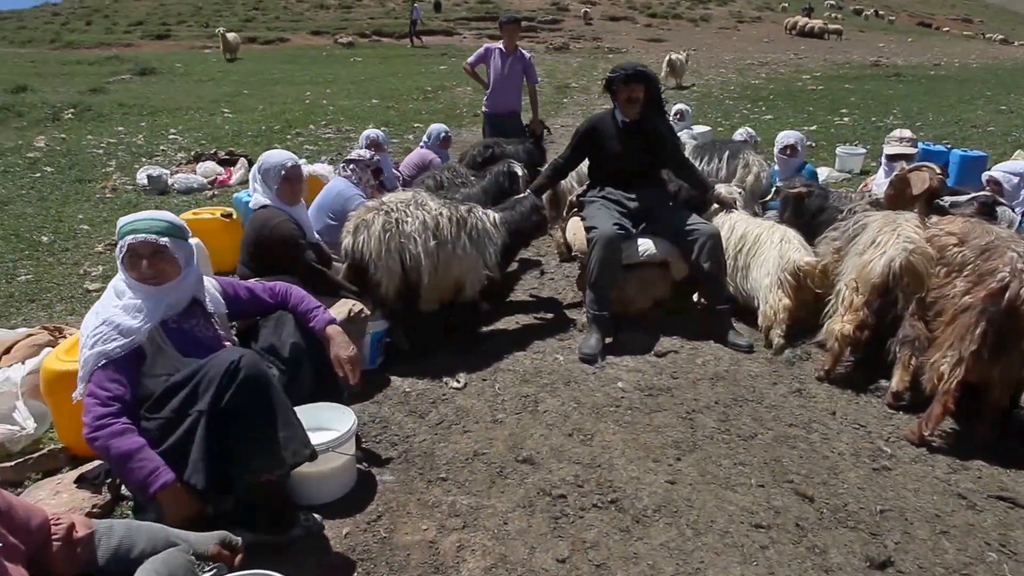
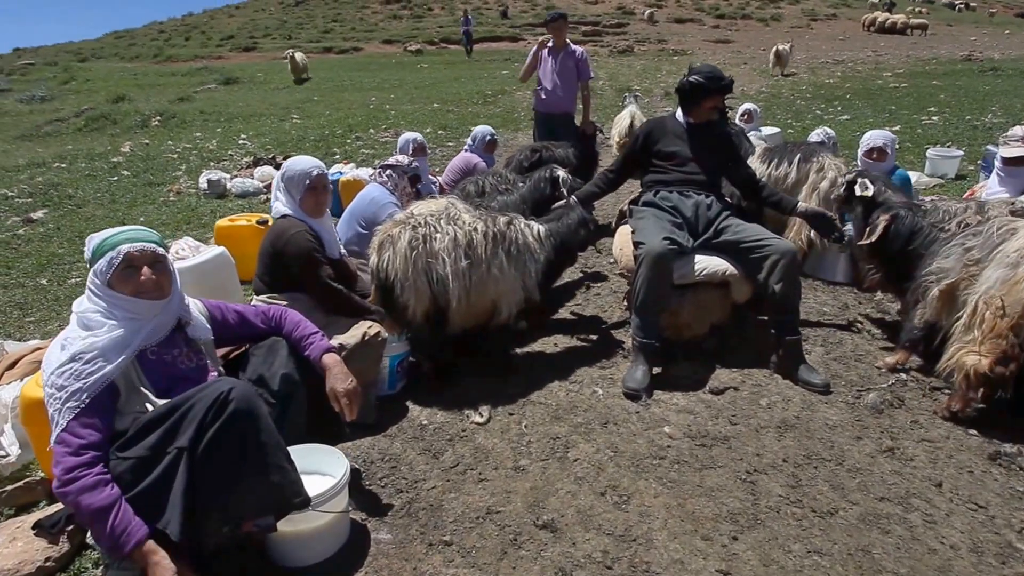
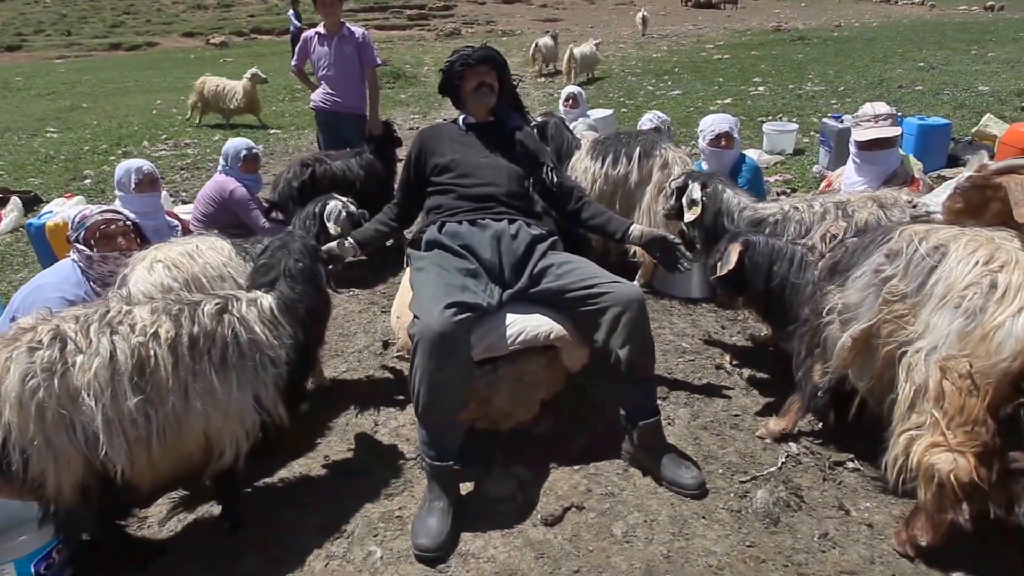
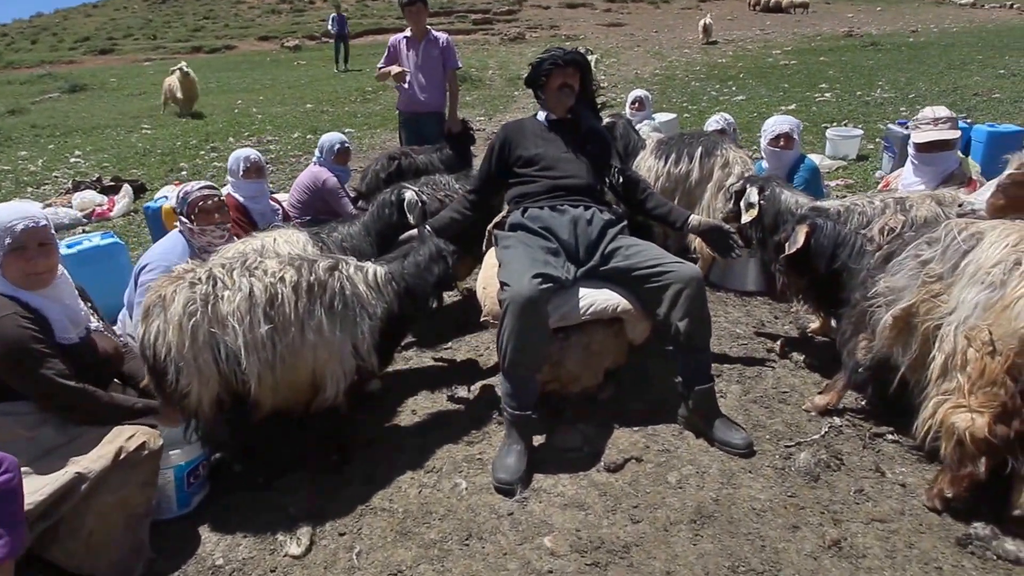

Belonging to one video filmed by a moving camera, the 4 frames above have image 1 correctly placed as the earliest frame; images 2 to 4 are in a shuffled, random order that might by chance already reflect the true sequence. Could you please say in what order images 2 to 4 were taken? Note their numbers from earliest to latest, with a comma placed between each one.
2, 4, 3
